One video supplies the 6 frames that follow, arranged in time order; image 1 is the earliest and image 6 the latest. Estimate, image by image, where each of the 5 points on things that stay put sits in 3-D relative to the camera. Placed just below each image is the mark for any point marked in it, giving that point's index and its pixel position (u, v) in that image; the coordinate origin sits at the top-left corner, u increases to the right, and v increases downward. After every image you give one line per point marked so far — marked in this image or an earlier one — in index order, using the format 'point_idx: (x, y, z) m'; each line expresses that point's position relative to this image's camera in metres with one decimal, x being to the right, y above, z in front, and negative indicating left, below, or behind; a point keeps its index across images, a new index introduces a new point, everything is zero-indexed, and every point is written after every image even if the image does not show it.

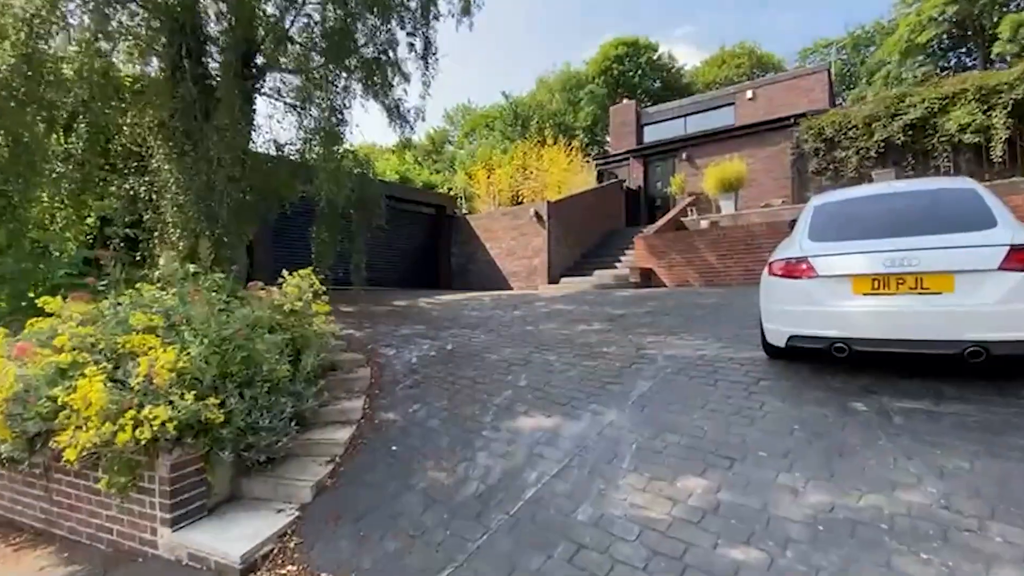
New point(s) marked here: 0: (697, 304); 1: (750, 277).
0: (+2.9, -0.2, +7.4) m
1: (+4.6, +0.2, +9.3) m
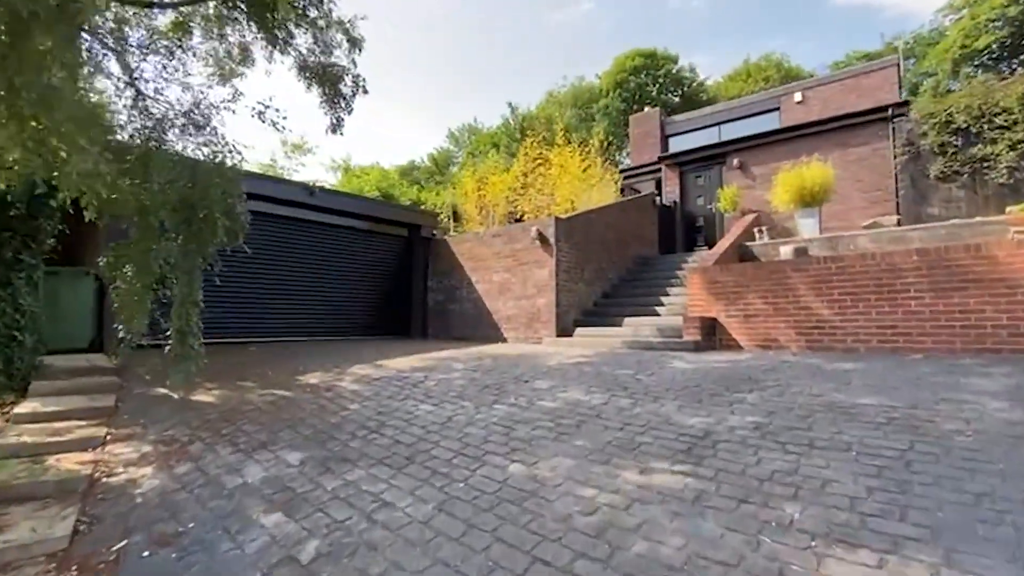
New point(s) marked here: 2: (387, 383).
0: (+2.7, -0.9, +3.8) m
1: (+4.4, -0.6, +5.6) m
2: (-1.3, -1.0, +5.3) m
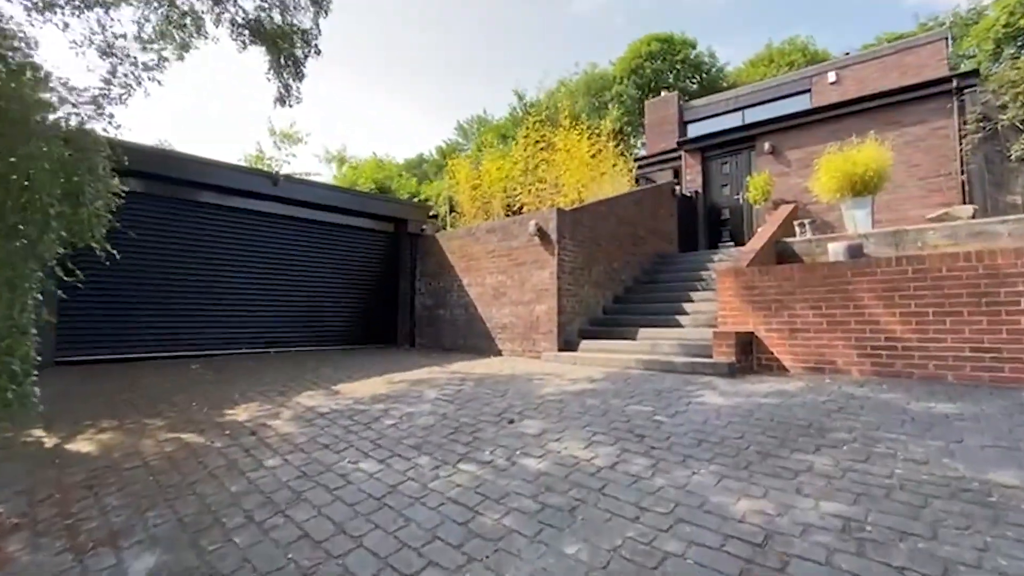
0: (+2.5, -1.1, +2.5) m
1: (+4.2, -0.7, +4.3) m
2: (-1.5, -1.1, +4.1) m
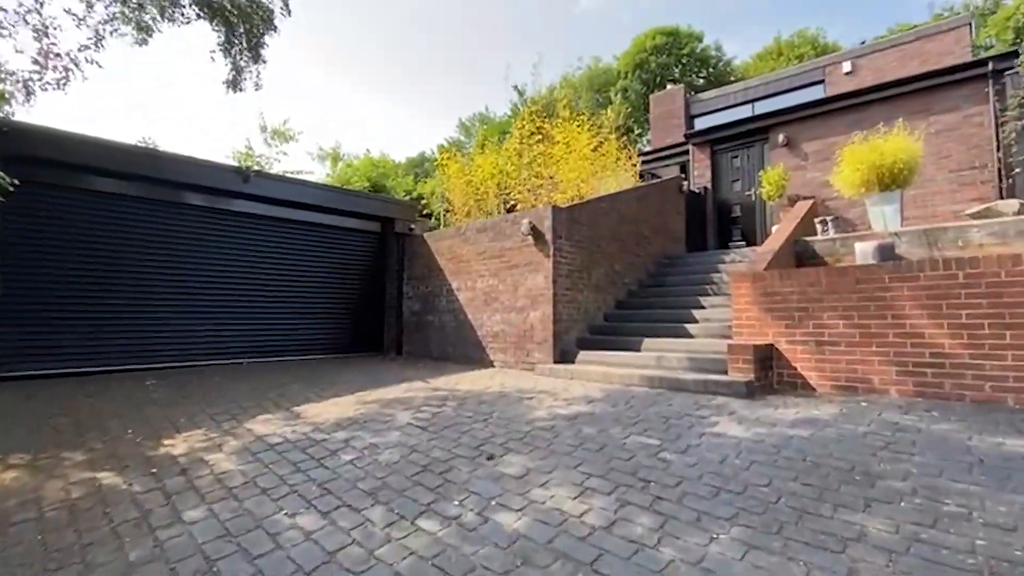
0: (+2.3, -1.1, +1.9) m
1: (+4.1, -0.8, +3.6) m
2: (-1.7, -1.2, +3.5) m
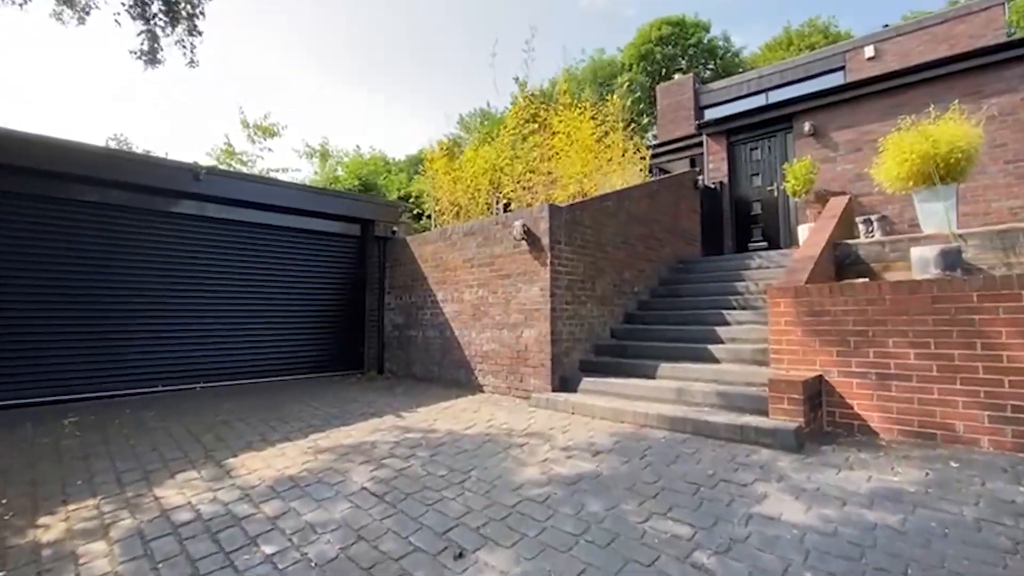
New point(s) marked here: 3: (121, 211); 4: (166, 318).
0: (+2.2, -1.3, +0.9) m
1: (+4.0, -0.9, +2.7) m
2: (-1.8, -1.4, +2.6) m
3: (-5.1, +1.0, +6.2) m
4: (-4.7, -0.4, +6.4) m
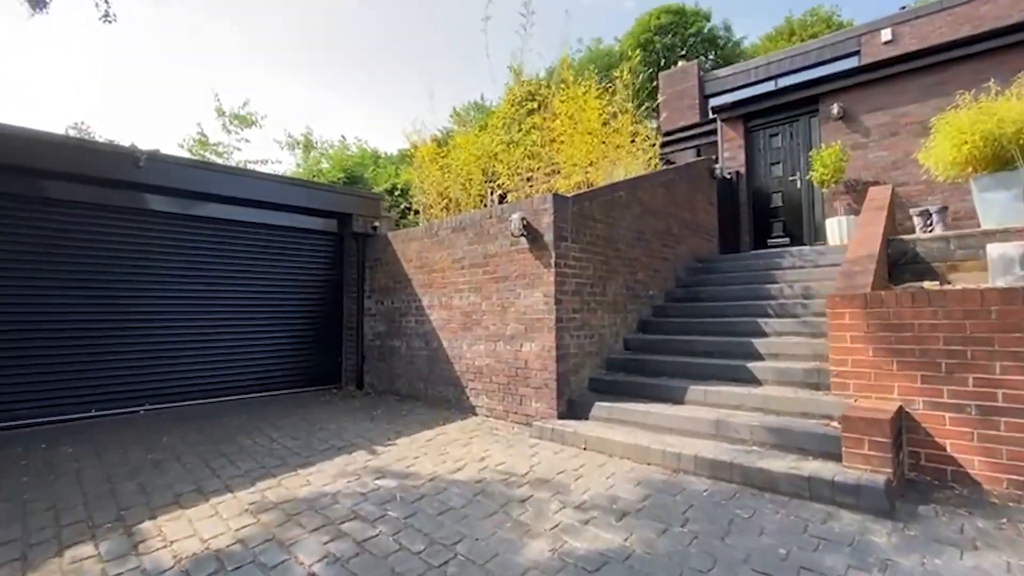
0: (+2.2, -1.4, +0.1) m
1: (+4.0, -1.0, +1.9) m
2: (-1.8, -1.5, +1.8) m
3: (-5.1, +0.9, +5.3) m
4: (-4.7, -0.5, +5.5) m
